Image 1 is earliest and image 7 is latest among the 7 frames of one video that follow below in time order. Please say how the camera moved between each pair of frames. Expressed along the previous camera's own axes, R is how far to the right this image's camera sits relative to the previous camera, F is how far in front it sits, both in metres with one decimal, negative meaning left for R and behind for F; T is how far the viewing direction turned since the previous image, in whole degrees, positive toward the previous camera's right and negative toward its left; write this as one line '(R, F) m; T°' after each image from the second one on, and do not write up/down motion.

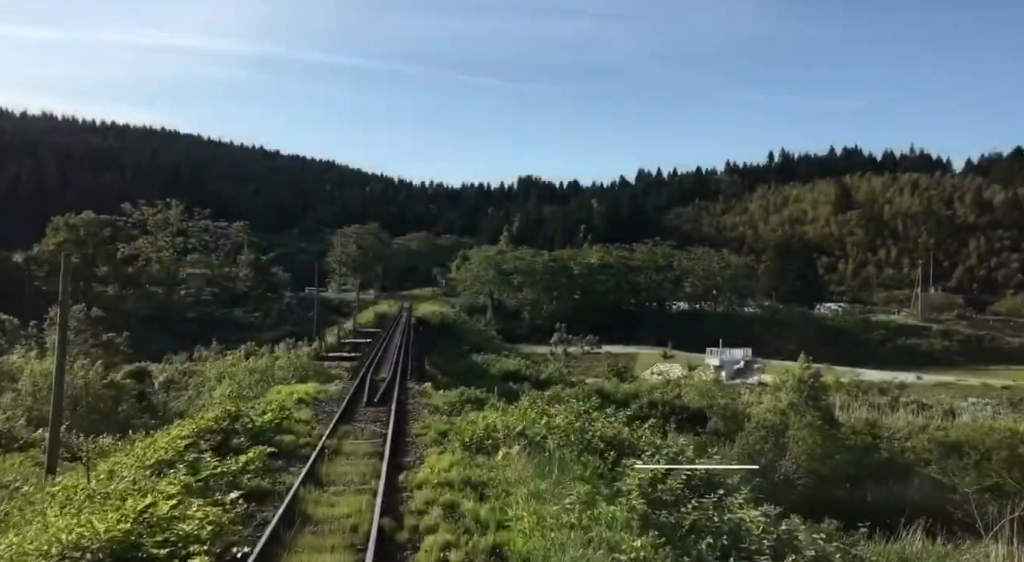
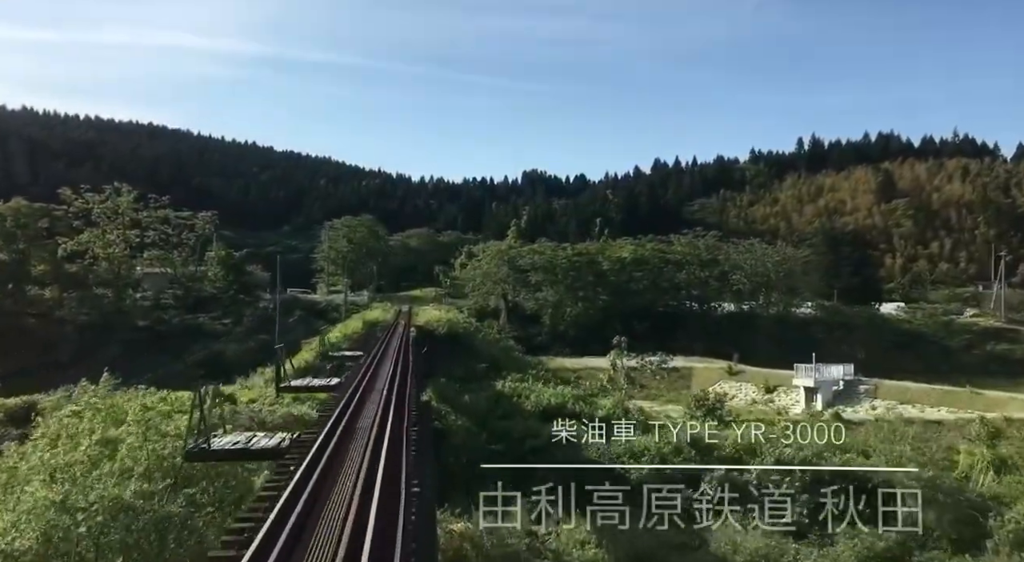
(-1.2, +8.1) m; 0°
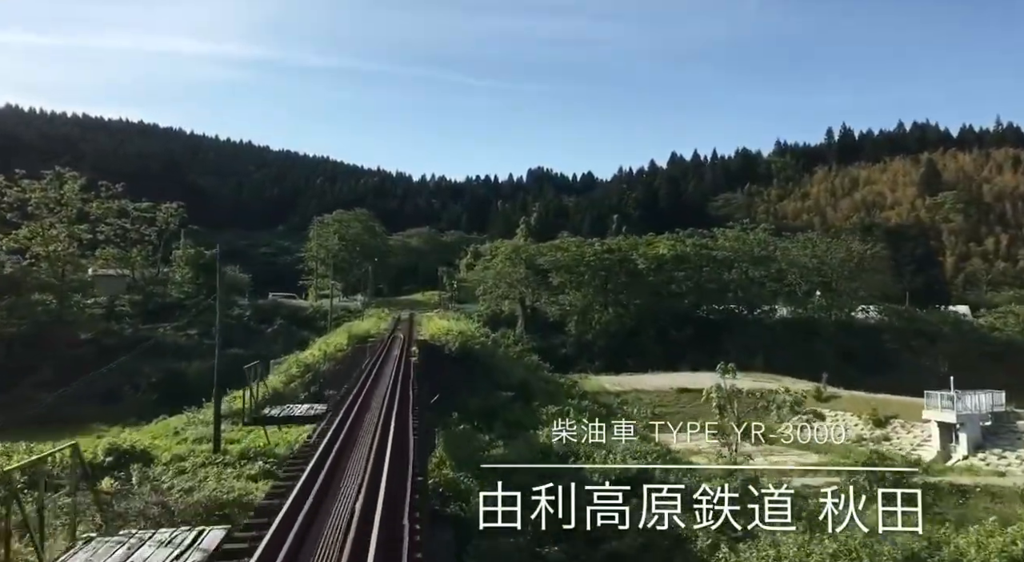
(-1.0, +6.7) m; 0°
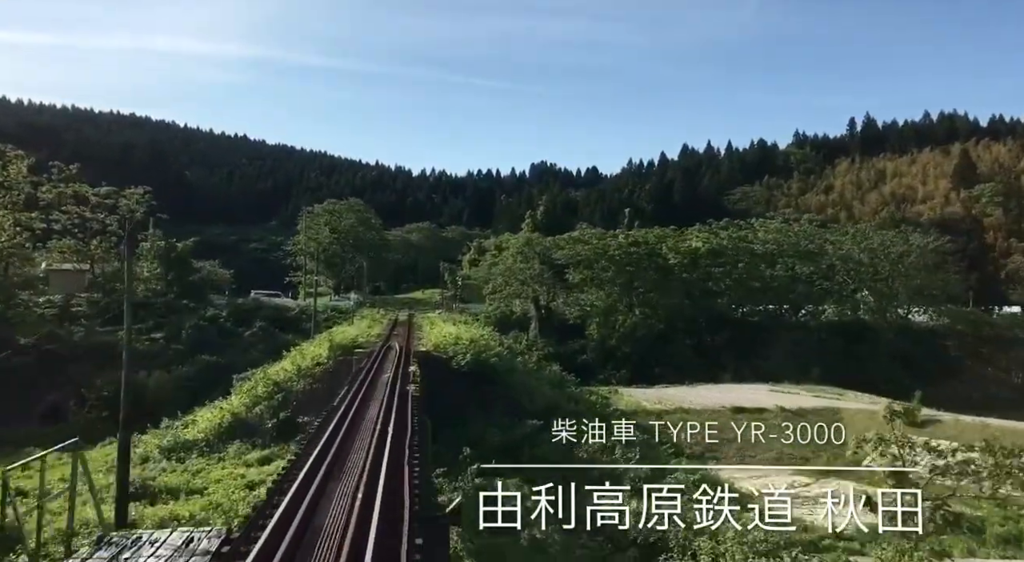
(-0.7, +4.6) m; 0°
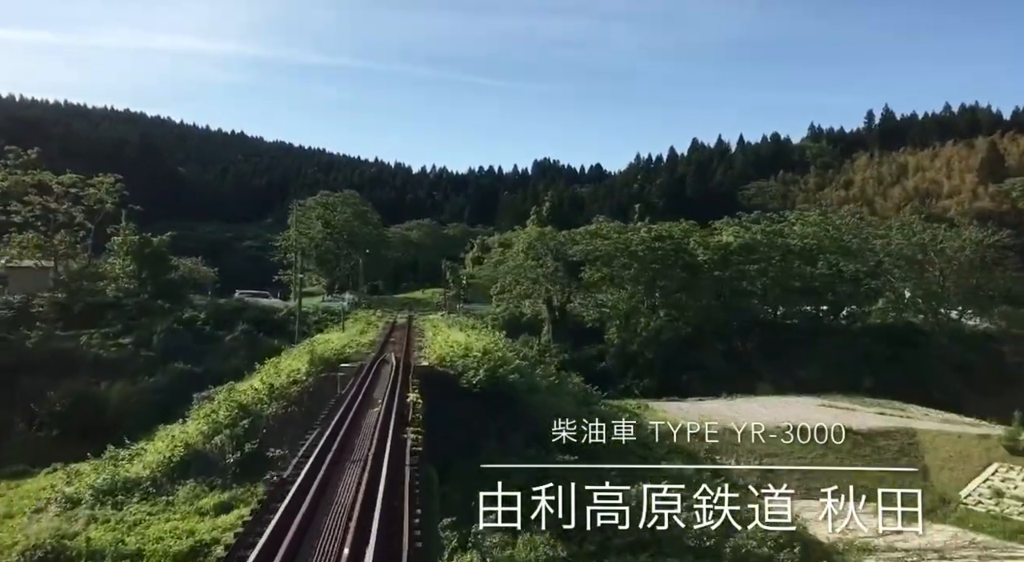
(-0.5, +3.3) m; 0°
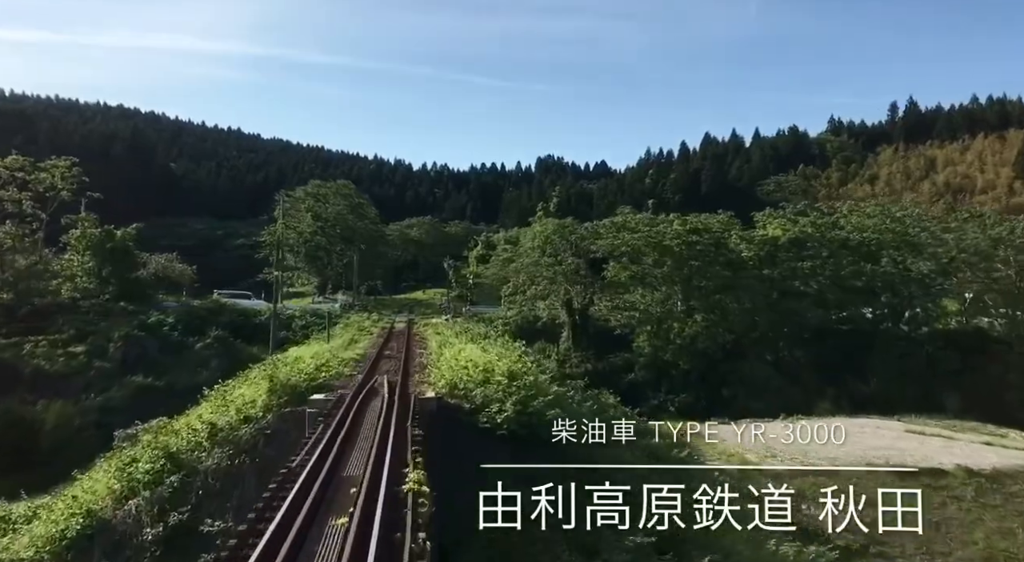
(-0.6, +3.9) m; 0°
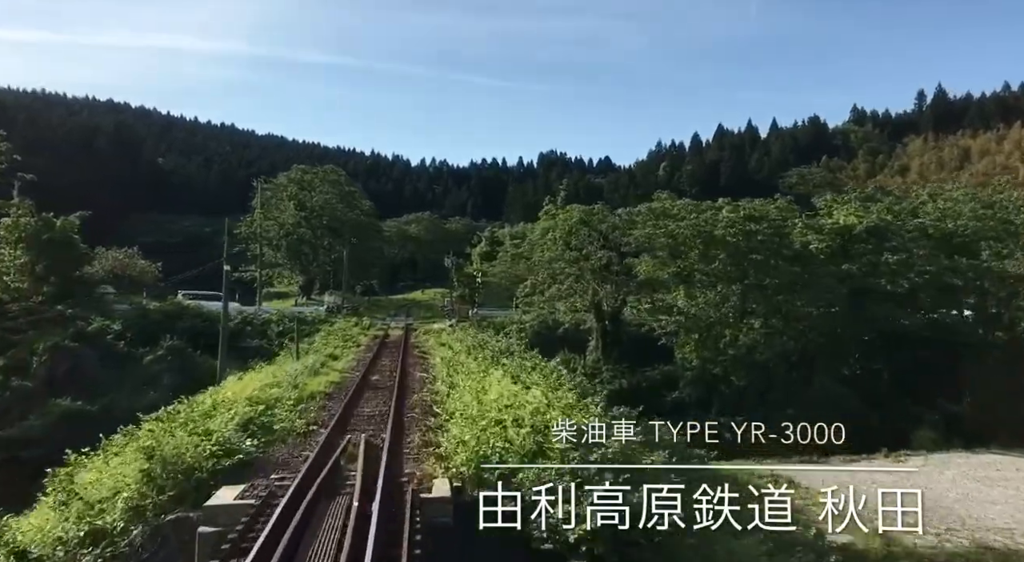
(-0.6, +4.5) m; 0°
